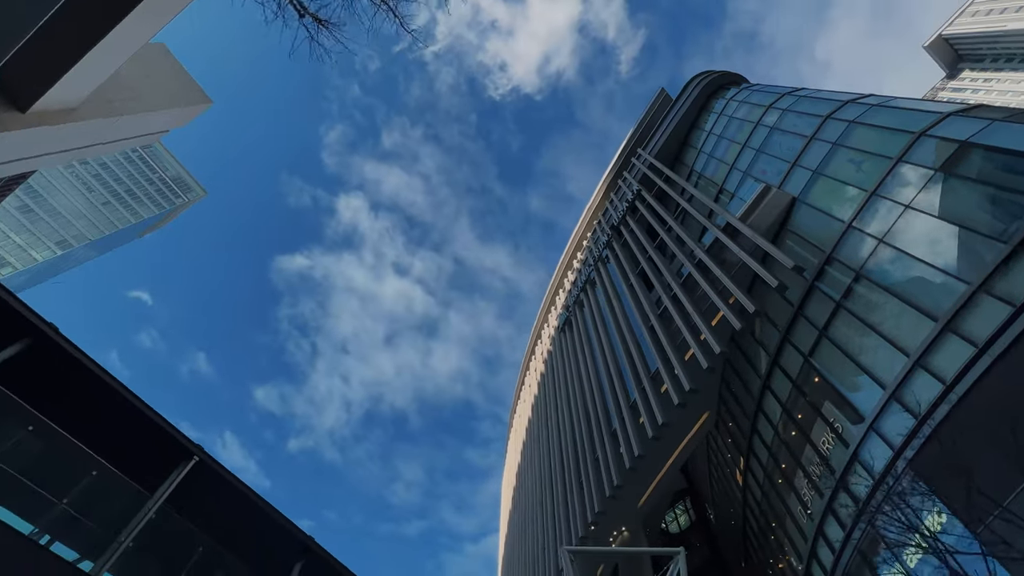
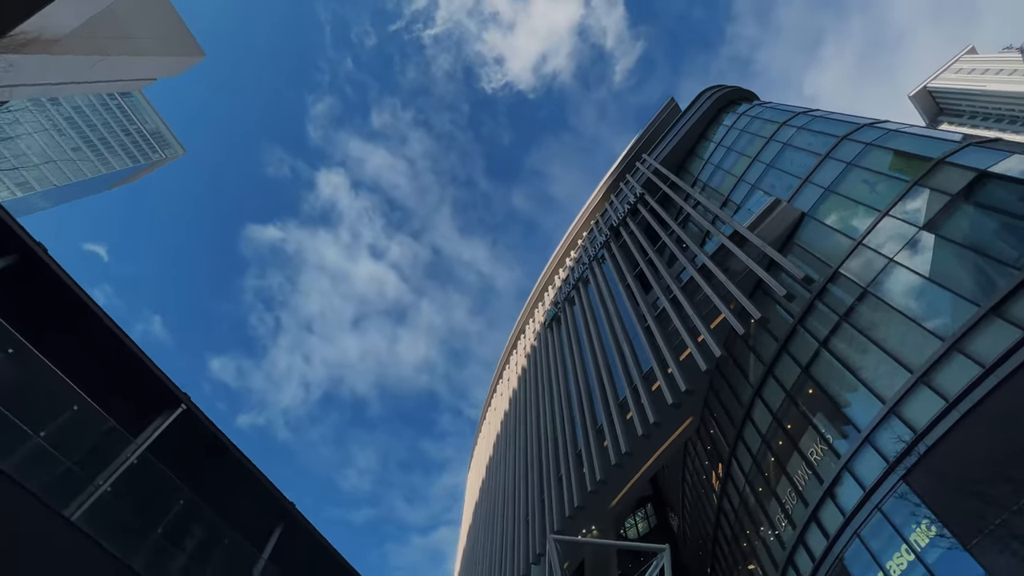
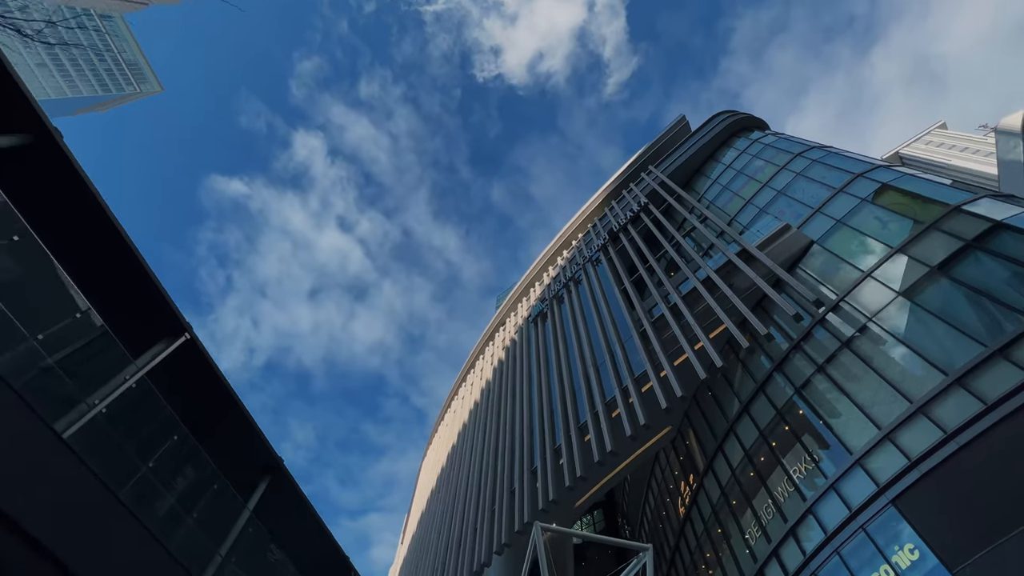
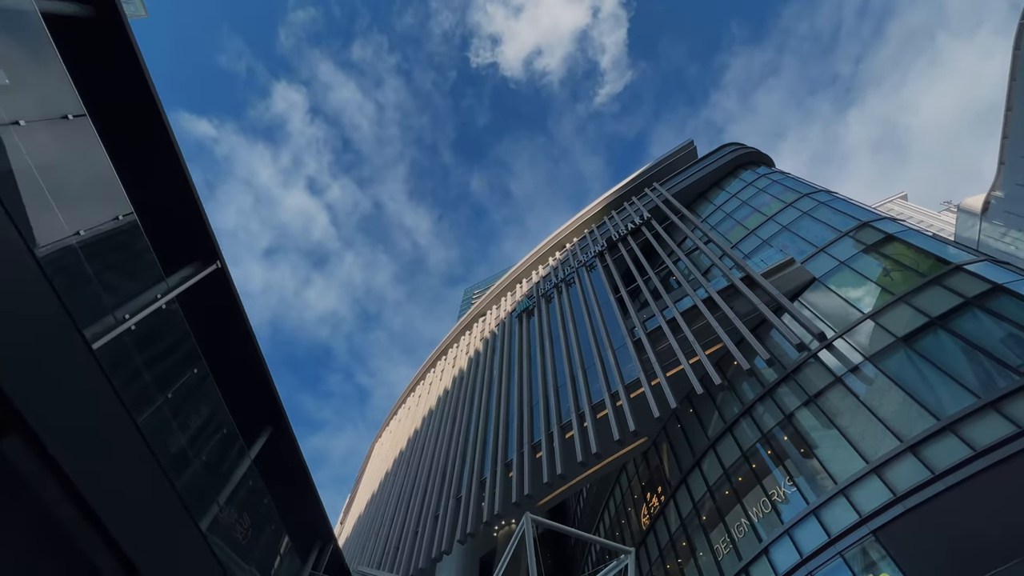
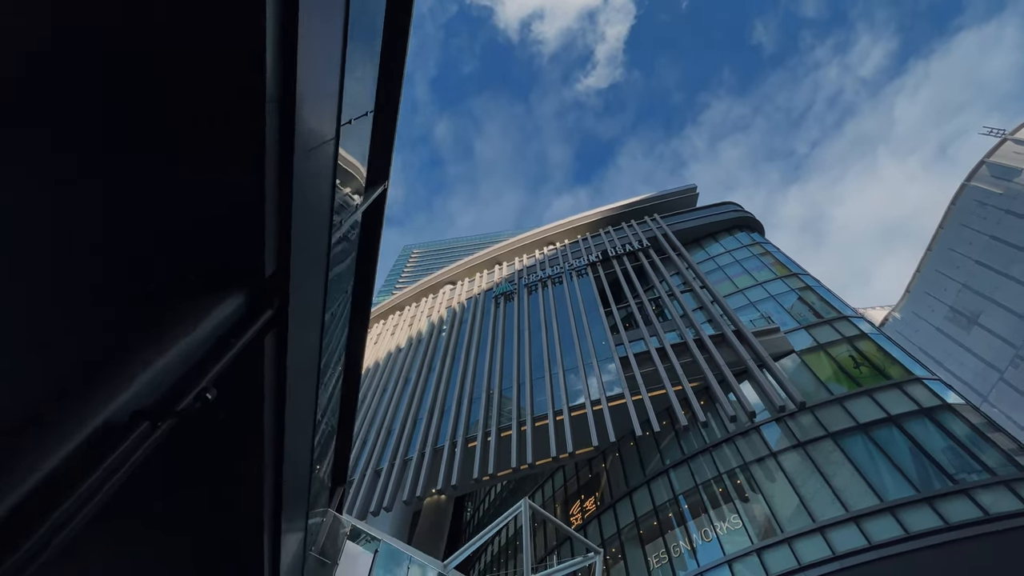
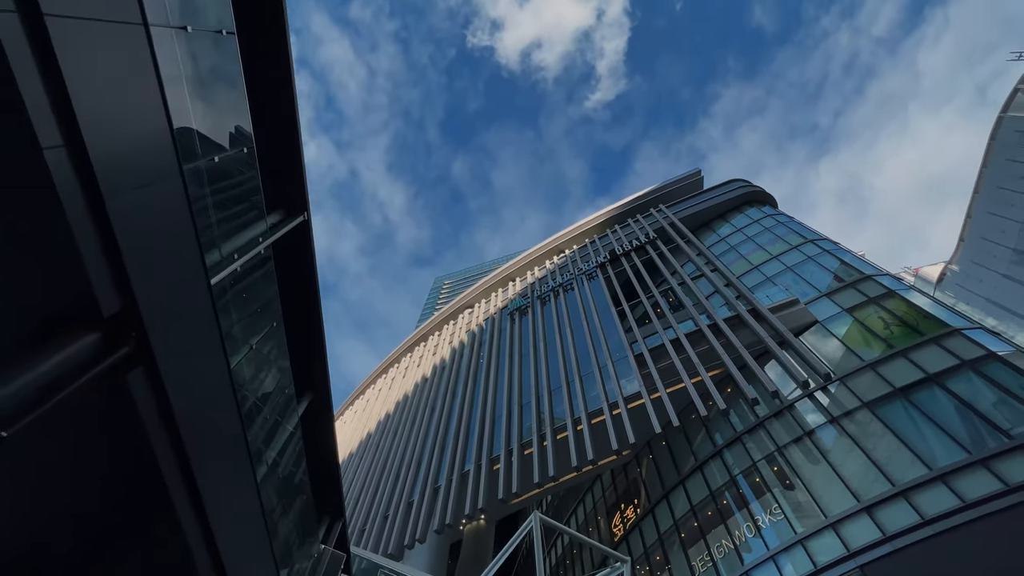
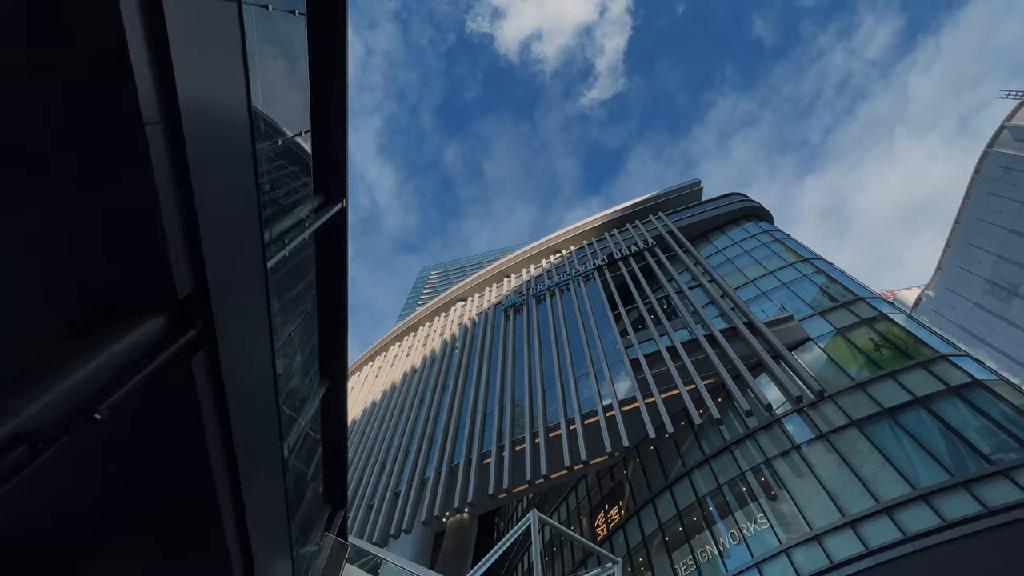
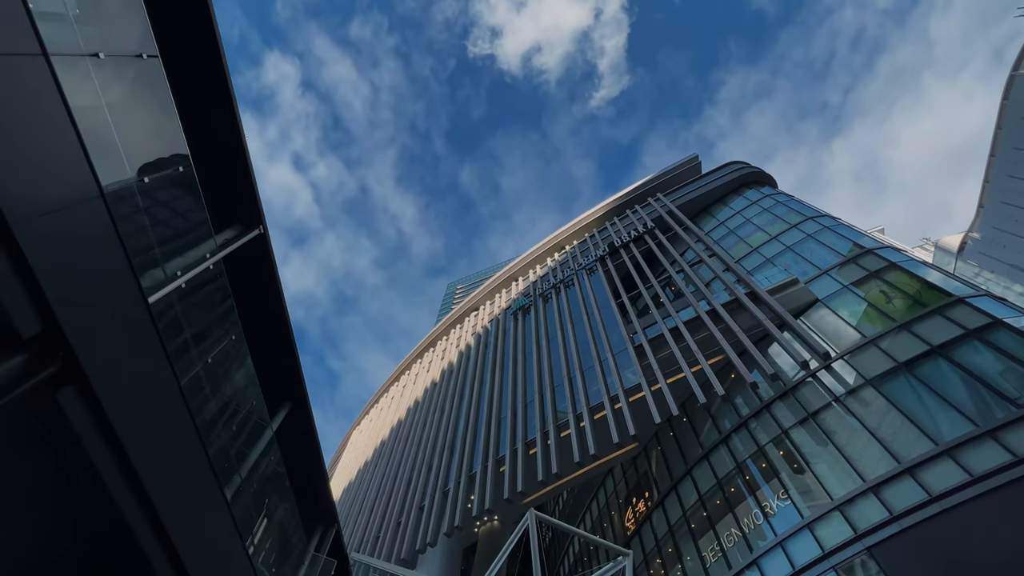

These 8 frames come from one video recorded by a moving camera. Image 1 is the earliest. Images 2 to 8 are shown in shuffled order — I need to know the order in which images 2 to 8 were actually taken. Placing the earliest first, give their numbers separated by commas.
2, 3, 4, 8, 6, 7, 5
